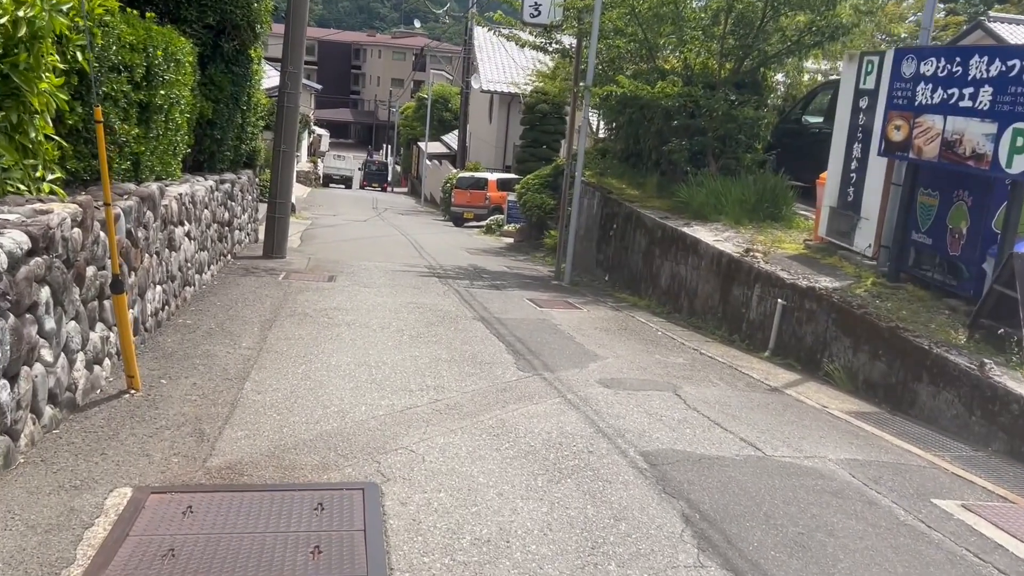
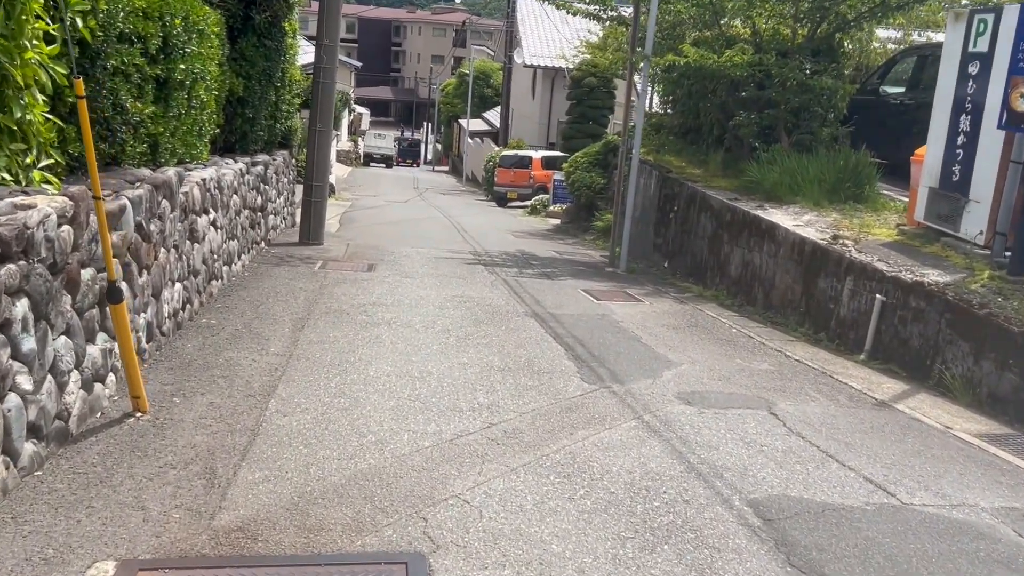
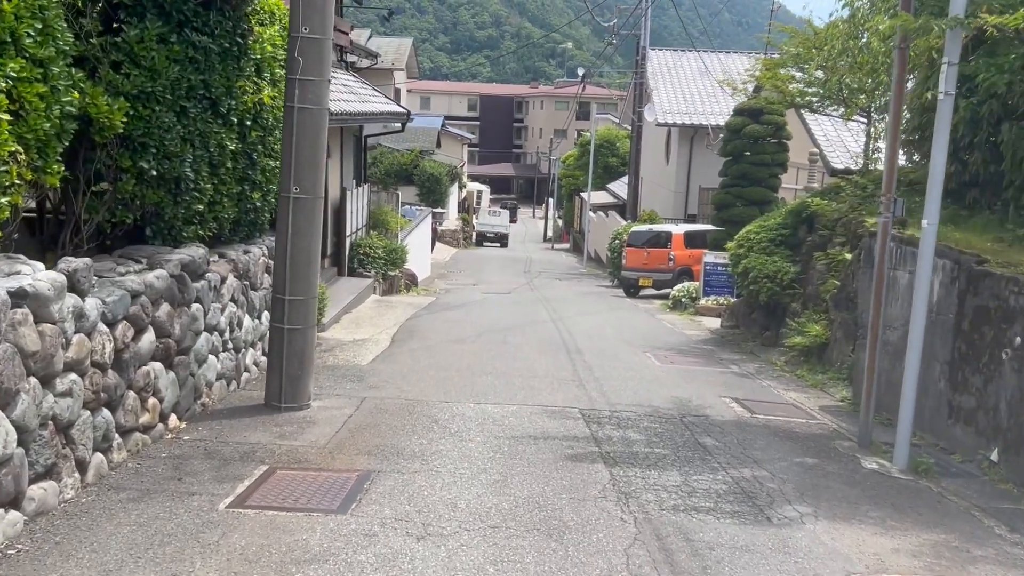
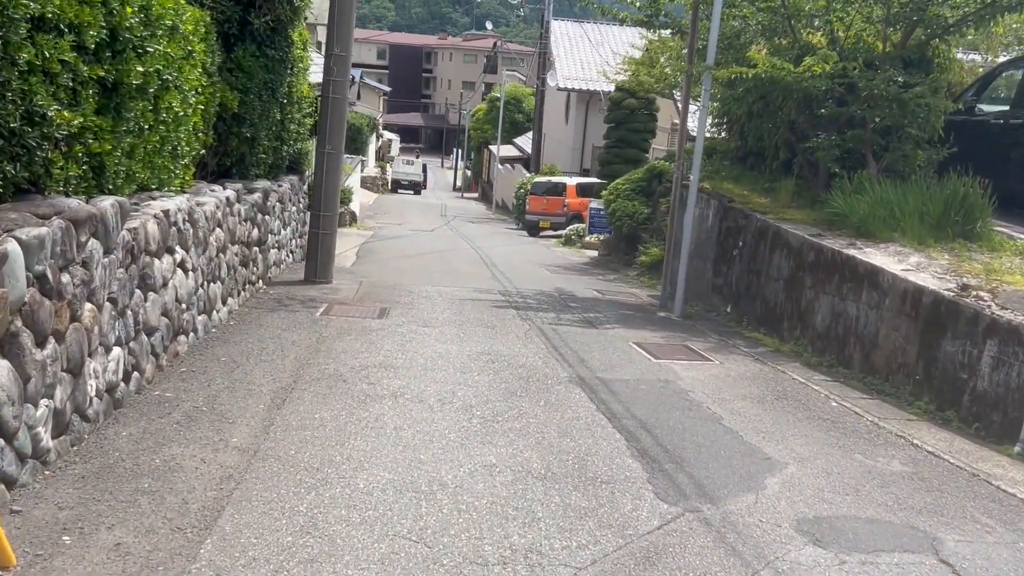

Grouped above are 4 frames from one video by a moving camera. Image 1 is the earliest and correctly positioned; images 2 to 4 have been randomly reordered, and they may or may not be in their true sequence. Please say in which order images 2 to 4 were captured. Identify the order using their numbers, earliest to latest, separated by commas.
2, 4, 3
